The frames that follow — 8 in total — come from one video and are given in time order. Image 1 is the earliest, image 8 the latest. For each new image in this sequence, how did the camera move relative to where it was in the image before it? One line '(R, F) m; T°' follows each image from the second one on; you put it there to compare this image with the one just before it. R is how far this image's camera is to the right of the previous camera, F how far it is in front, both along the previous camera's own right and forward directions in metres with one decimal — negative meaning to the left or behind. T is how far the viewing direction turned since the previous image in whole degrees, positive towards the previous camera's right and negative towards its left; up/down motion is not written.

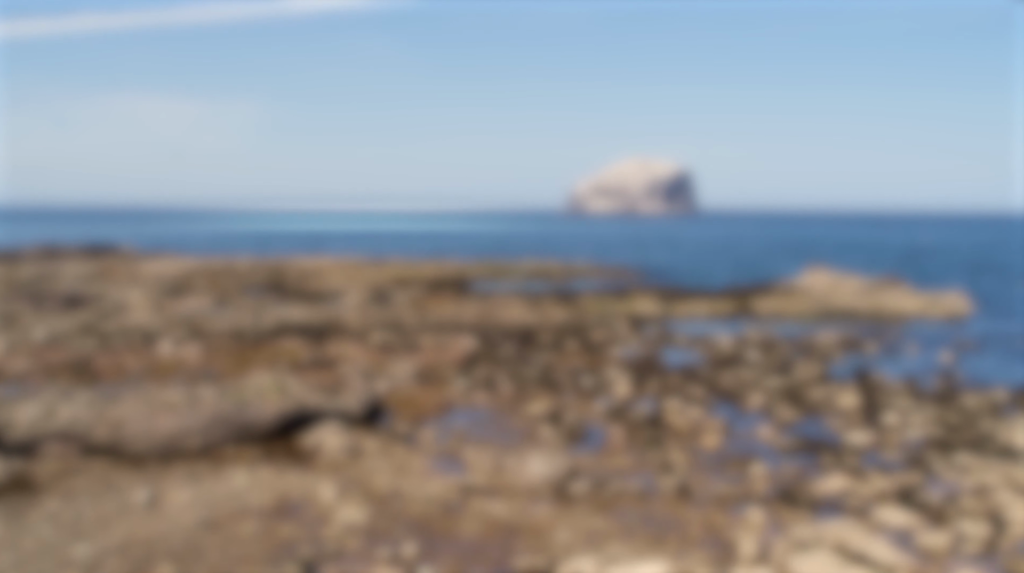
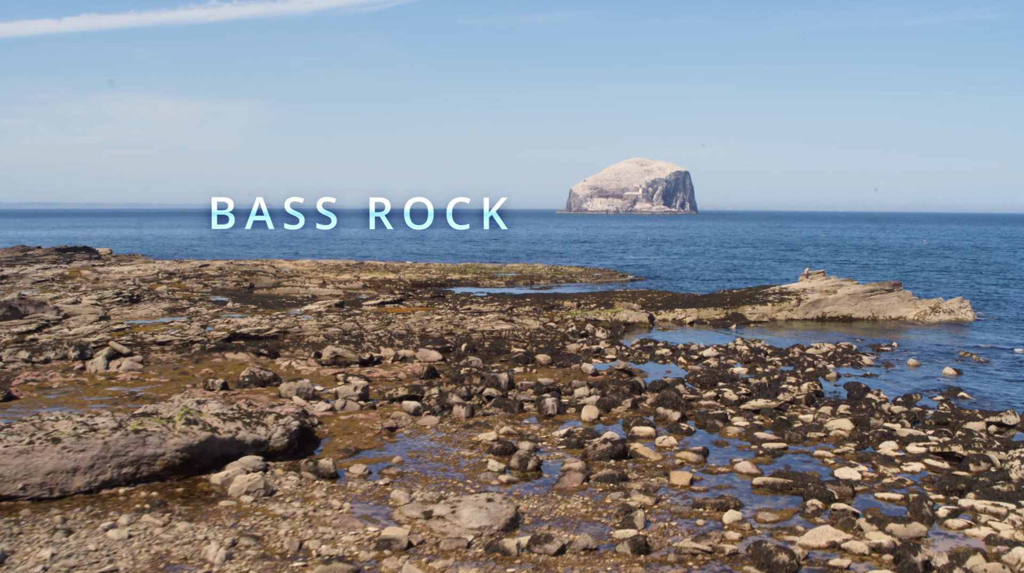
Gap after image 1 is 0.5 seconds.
(+1.4, +3.7) m; 0°
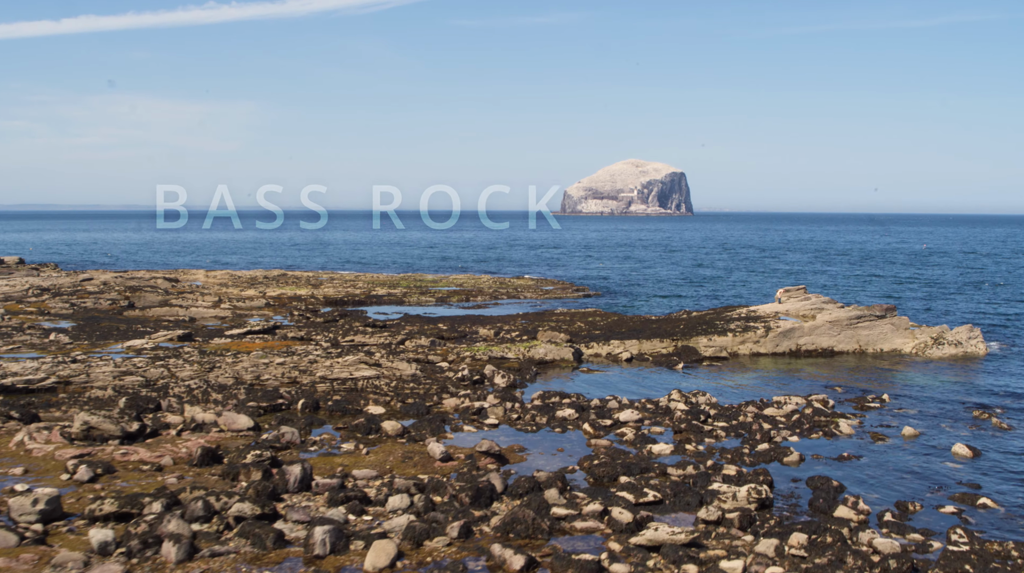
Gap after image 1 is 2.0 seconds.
(+4.8, +12.3) m; 0°
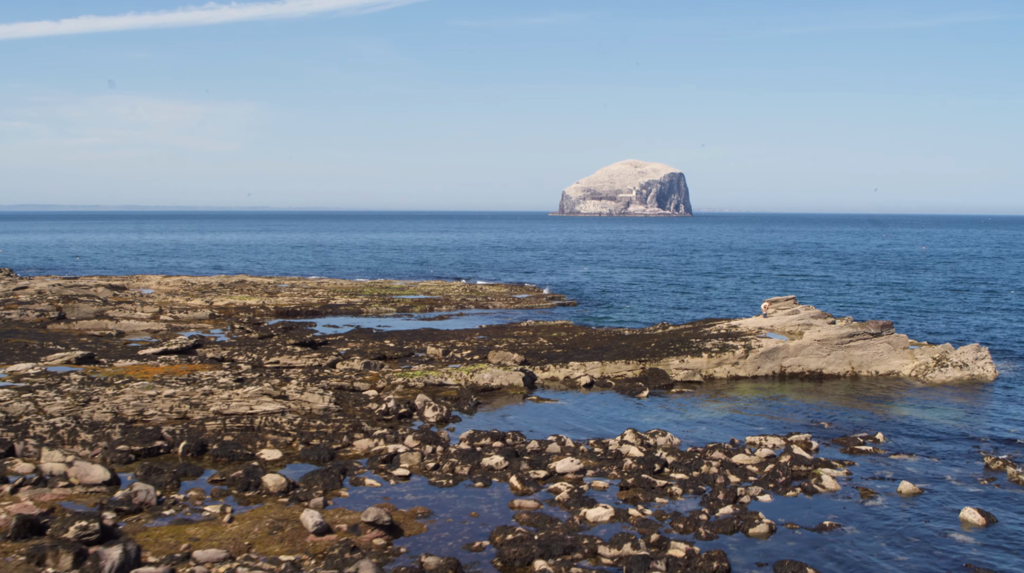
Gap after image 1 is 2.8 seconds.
(+2.2, +5.5) m; 0°
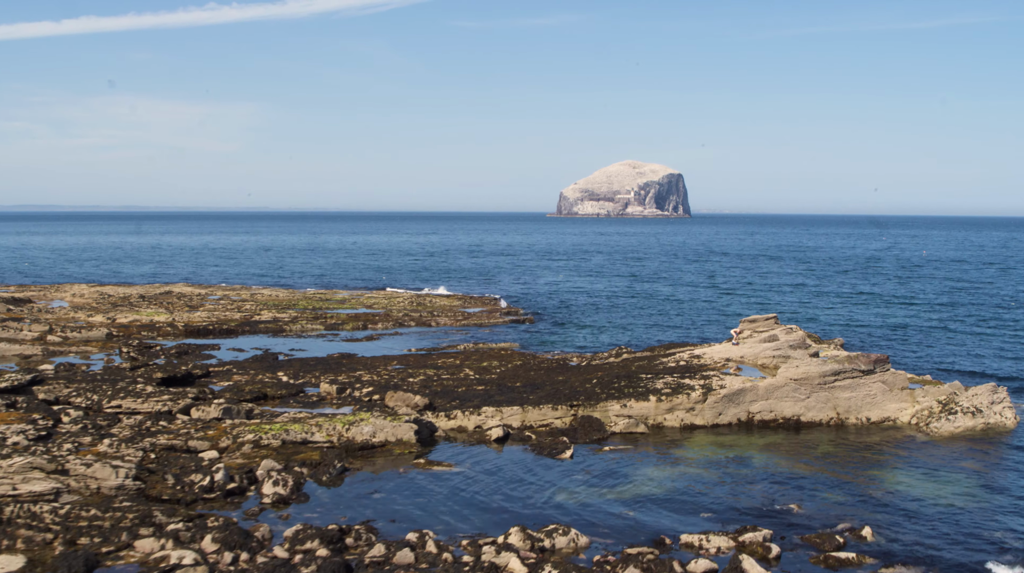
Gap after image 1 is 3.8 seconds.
(+3.2, +8.3) m; 0°
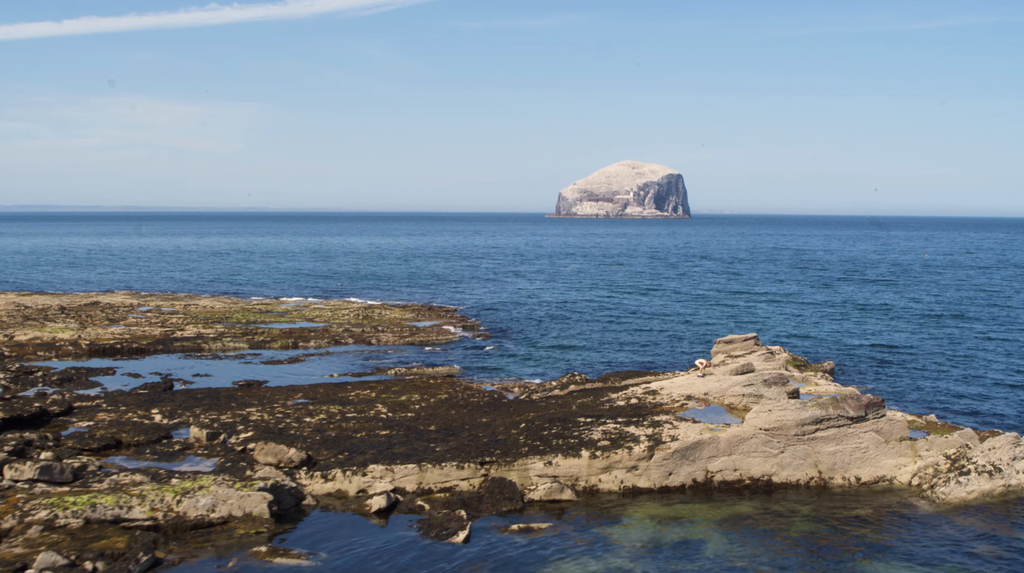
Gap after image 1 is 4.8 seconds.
(+2.6, +6.8) m; 0°
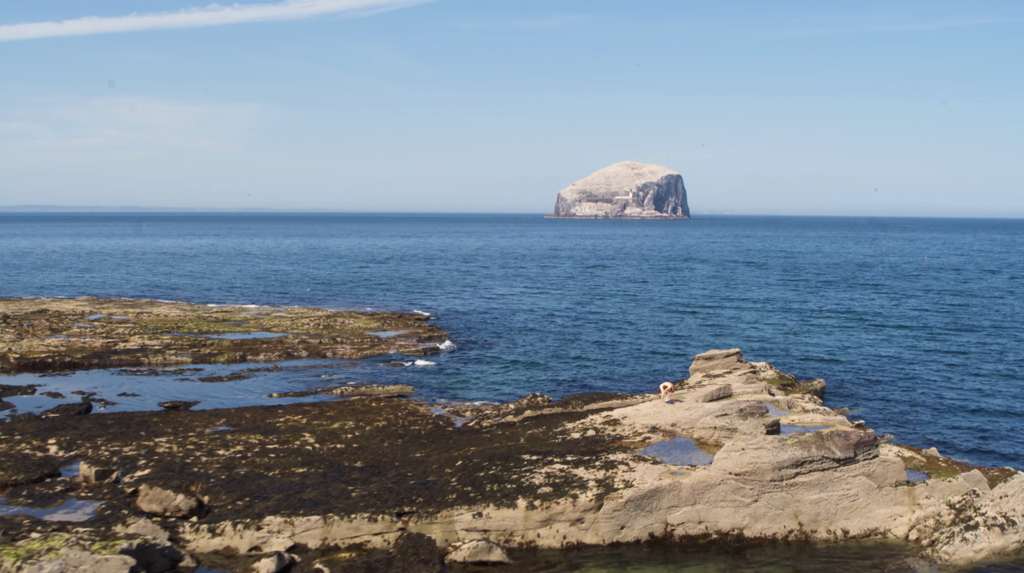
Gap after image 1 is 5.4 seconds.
(+1.6, +4.0) m; 0°
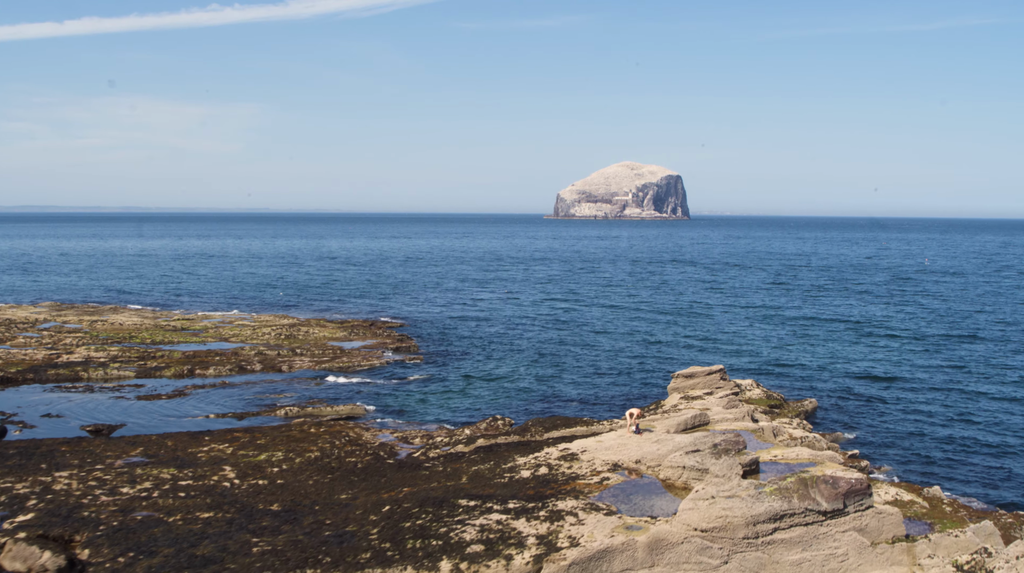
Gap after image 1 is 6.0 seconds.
(+1.4, +3.5) m; 0°
